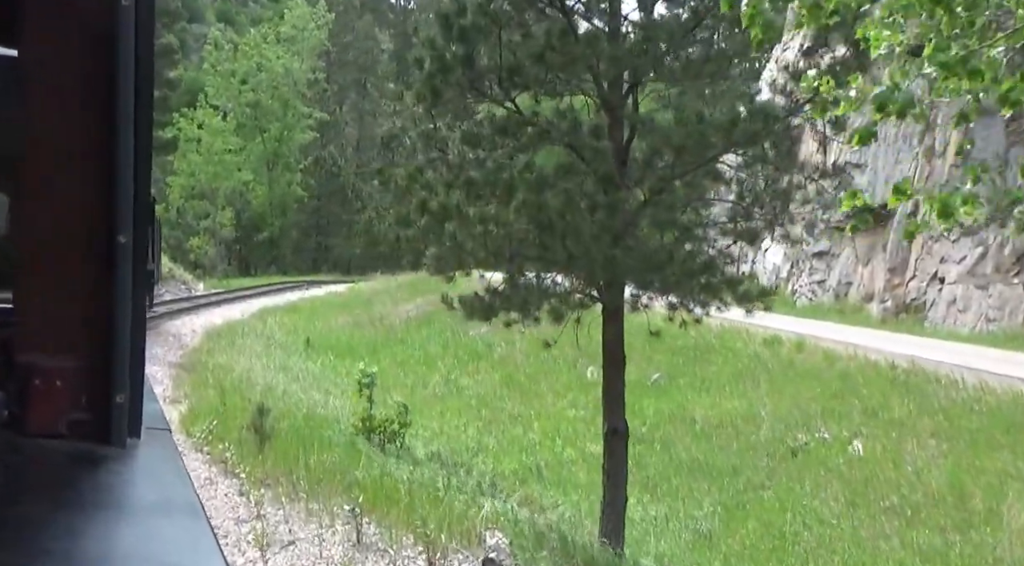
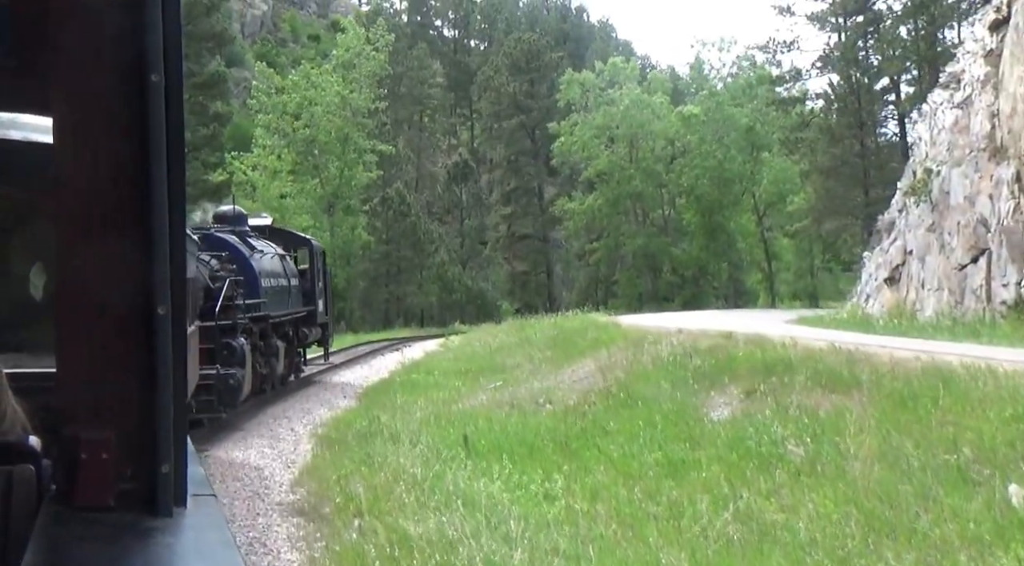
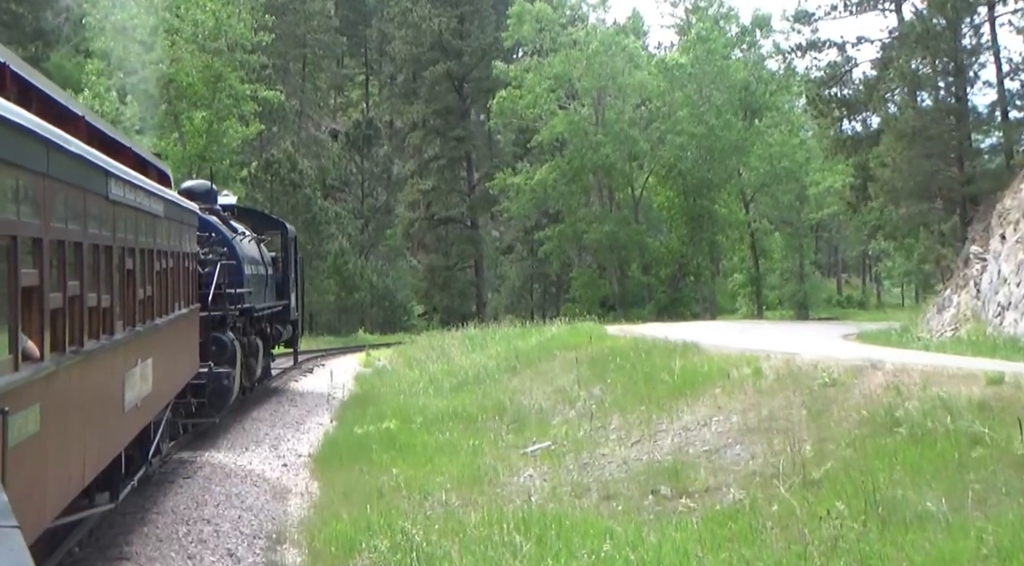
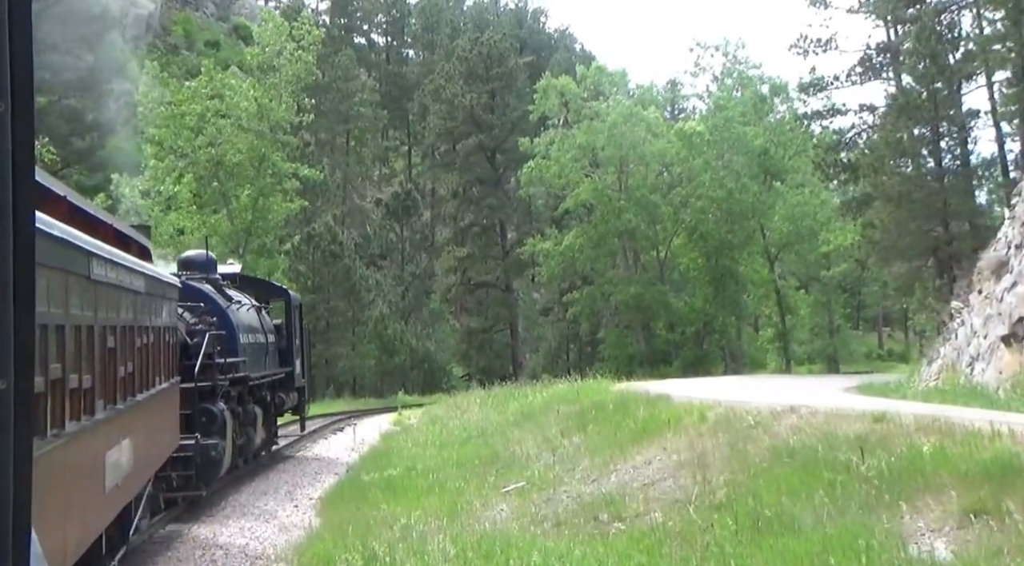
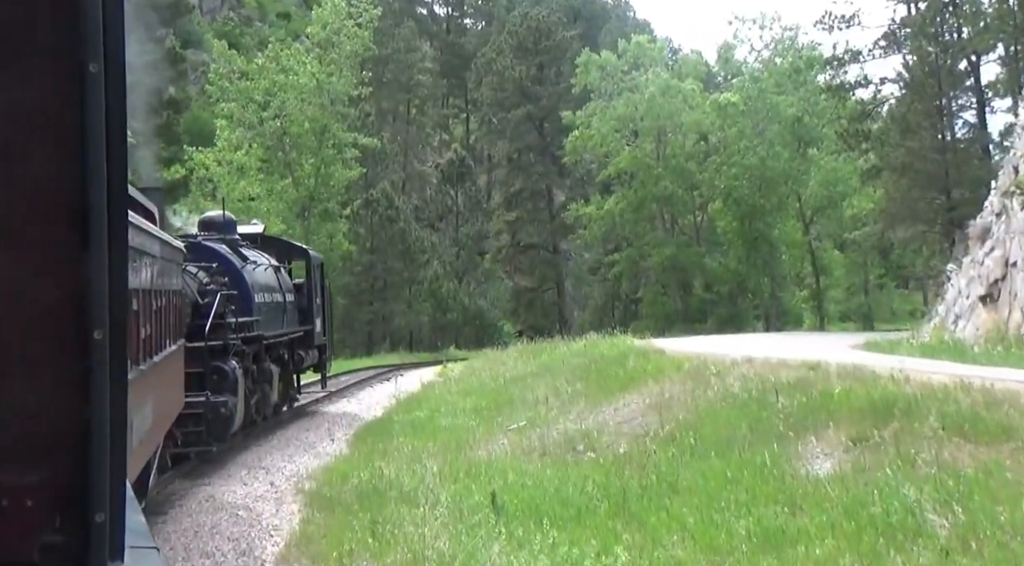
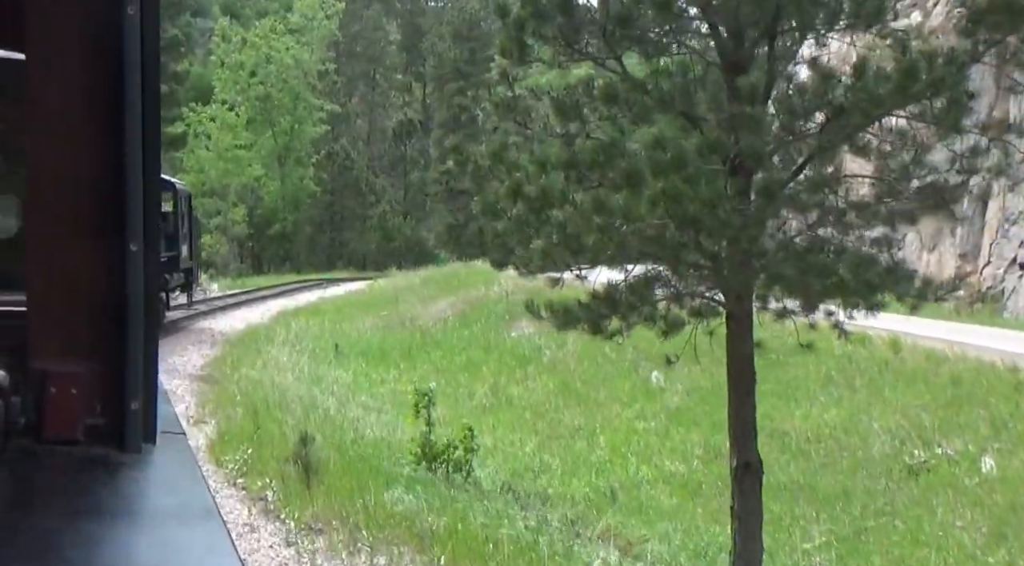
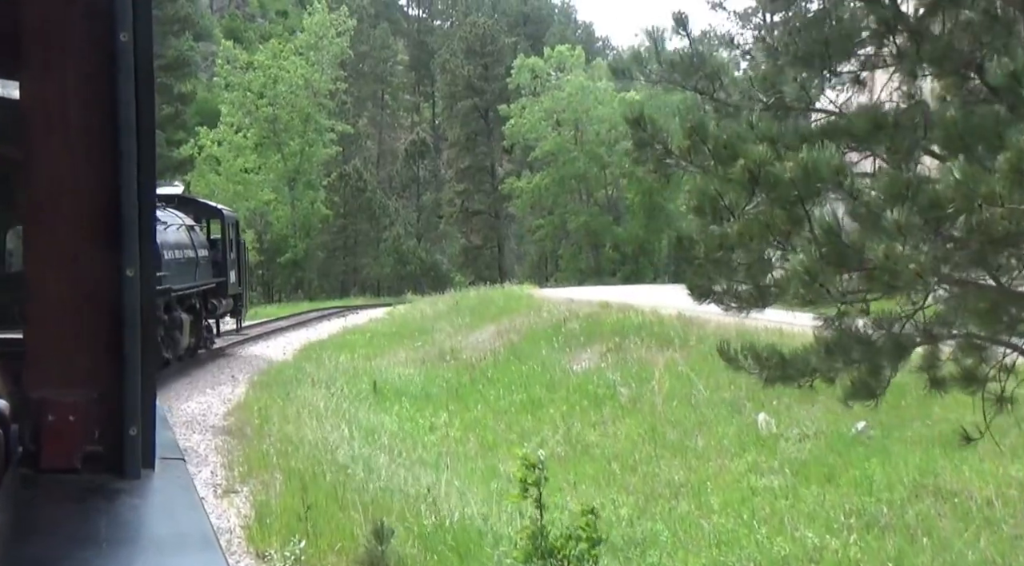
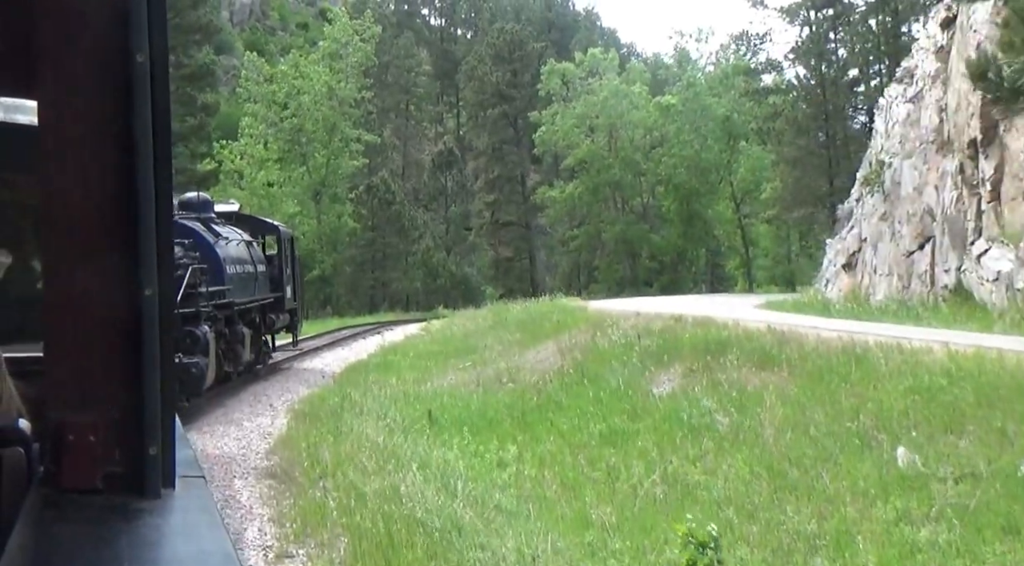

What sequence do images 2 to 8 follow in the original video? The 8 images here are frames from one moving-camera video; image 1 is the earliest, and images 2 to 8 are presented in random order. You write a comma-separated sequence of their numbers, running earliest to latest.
6, 7, 8, 2, 5, 4, 3
